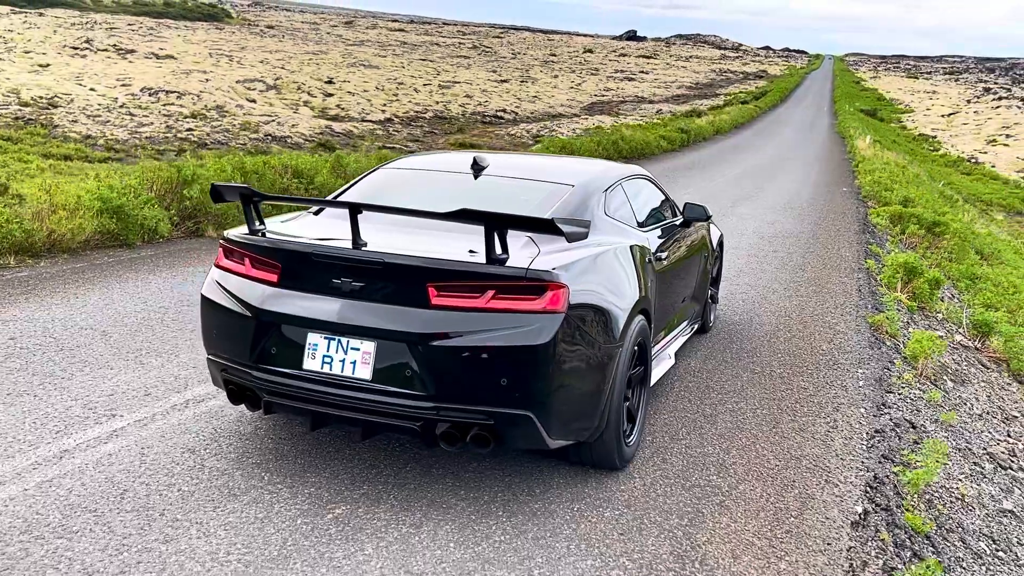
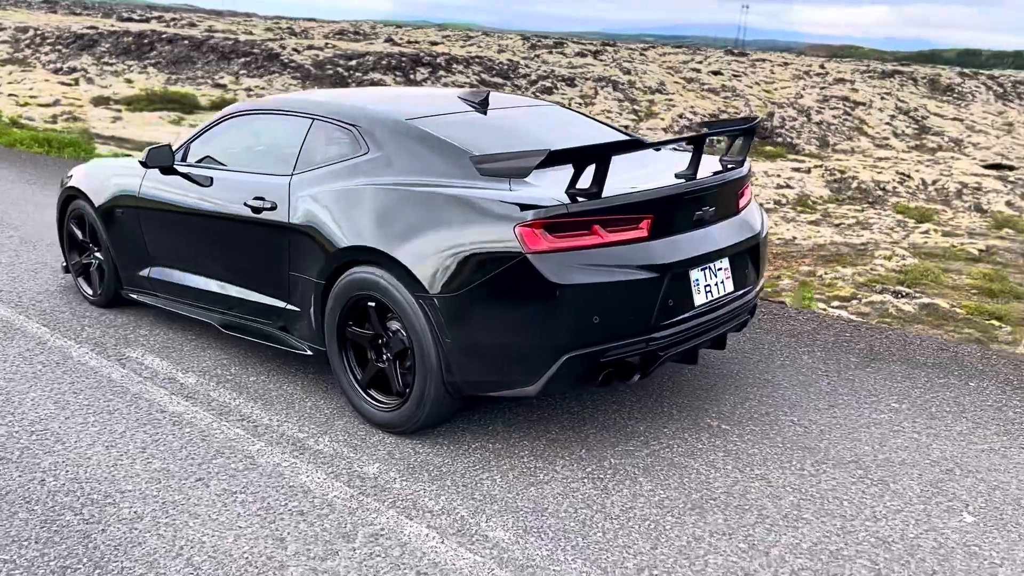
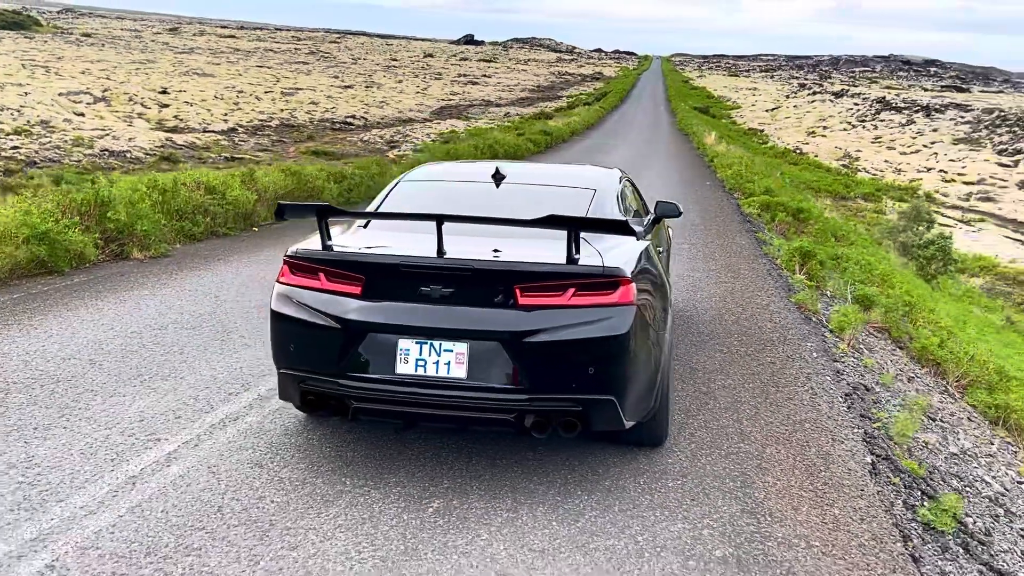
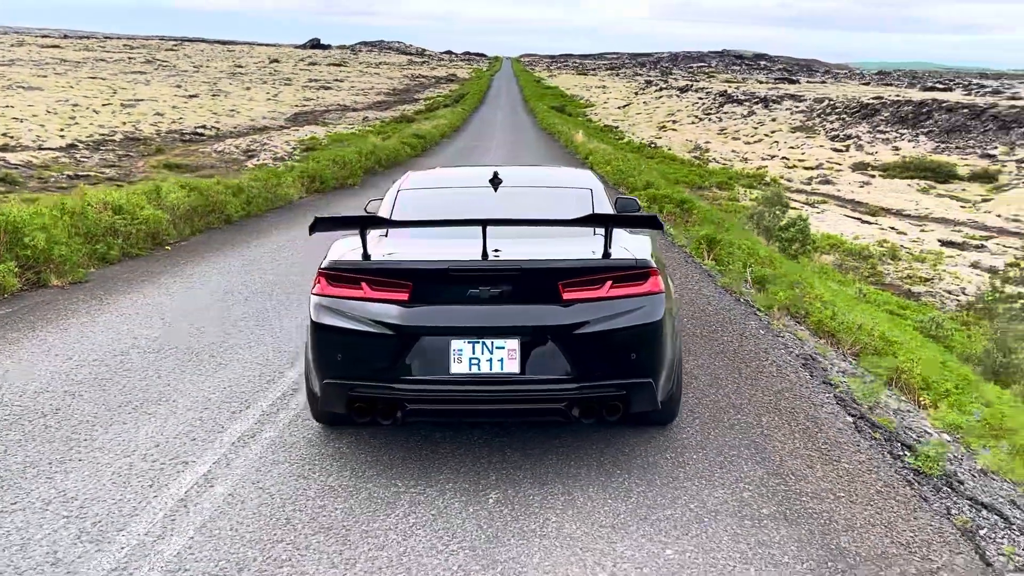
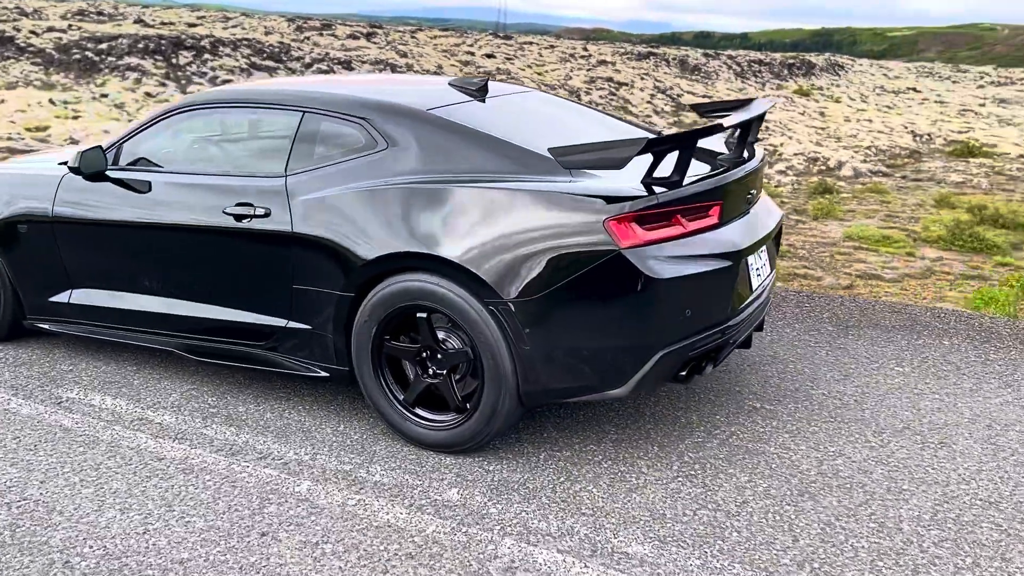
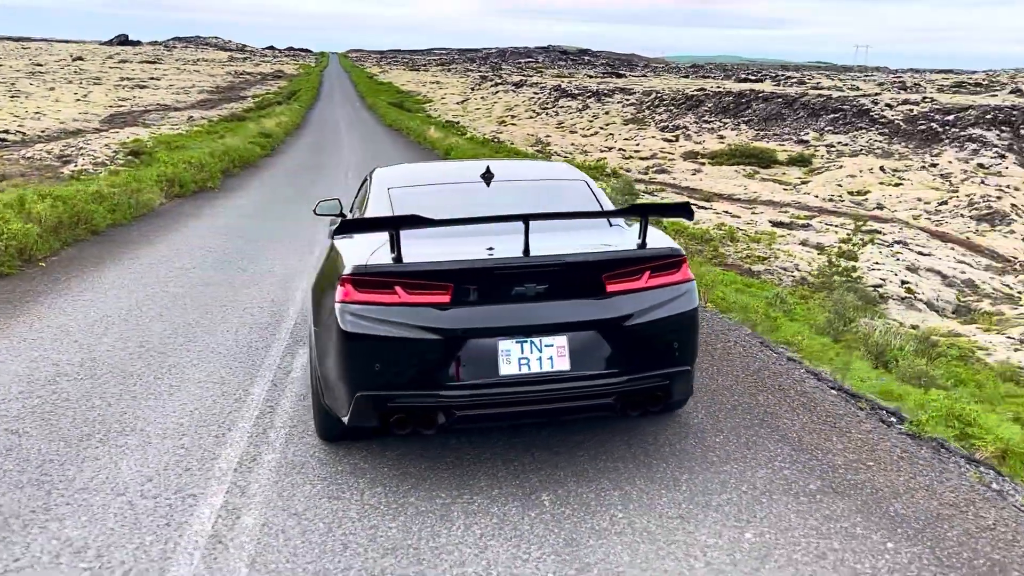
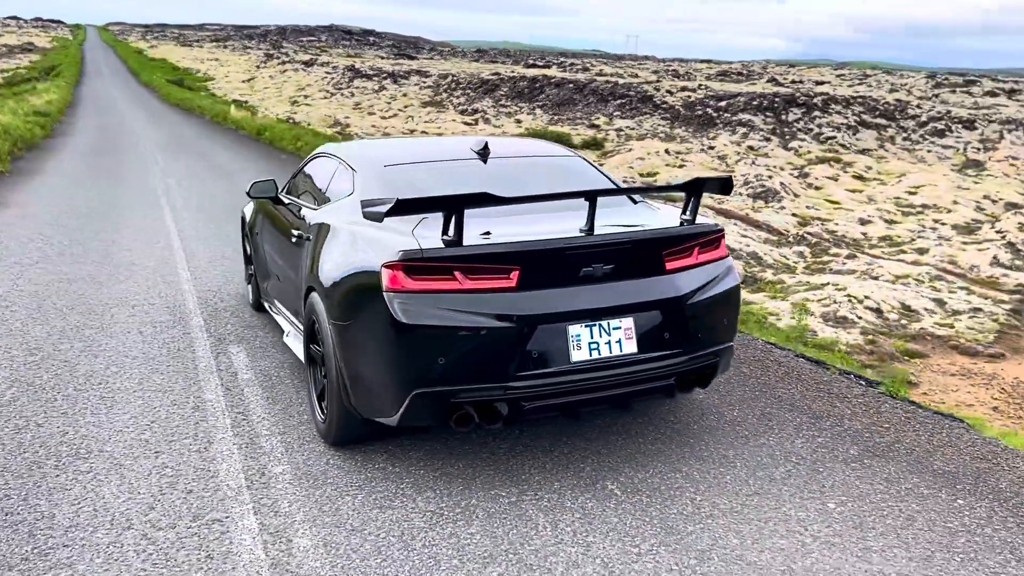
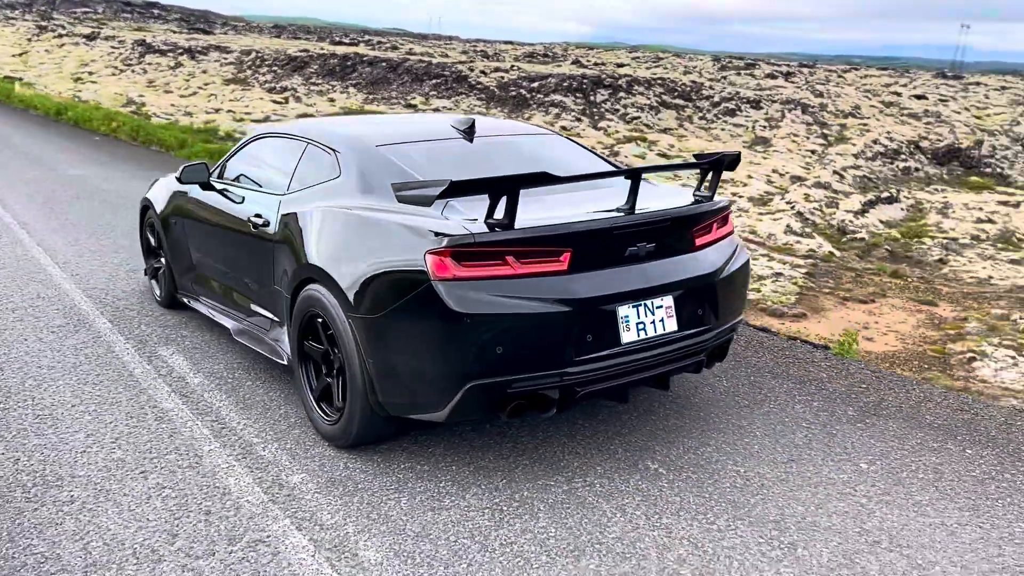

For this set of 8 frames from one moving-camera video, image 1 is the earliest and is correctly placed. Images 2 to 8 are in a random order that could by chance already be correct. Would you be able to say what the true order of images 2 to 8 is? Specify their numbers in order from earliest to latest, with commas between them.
3, 4, 6, 7, 8, 2, 5
